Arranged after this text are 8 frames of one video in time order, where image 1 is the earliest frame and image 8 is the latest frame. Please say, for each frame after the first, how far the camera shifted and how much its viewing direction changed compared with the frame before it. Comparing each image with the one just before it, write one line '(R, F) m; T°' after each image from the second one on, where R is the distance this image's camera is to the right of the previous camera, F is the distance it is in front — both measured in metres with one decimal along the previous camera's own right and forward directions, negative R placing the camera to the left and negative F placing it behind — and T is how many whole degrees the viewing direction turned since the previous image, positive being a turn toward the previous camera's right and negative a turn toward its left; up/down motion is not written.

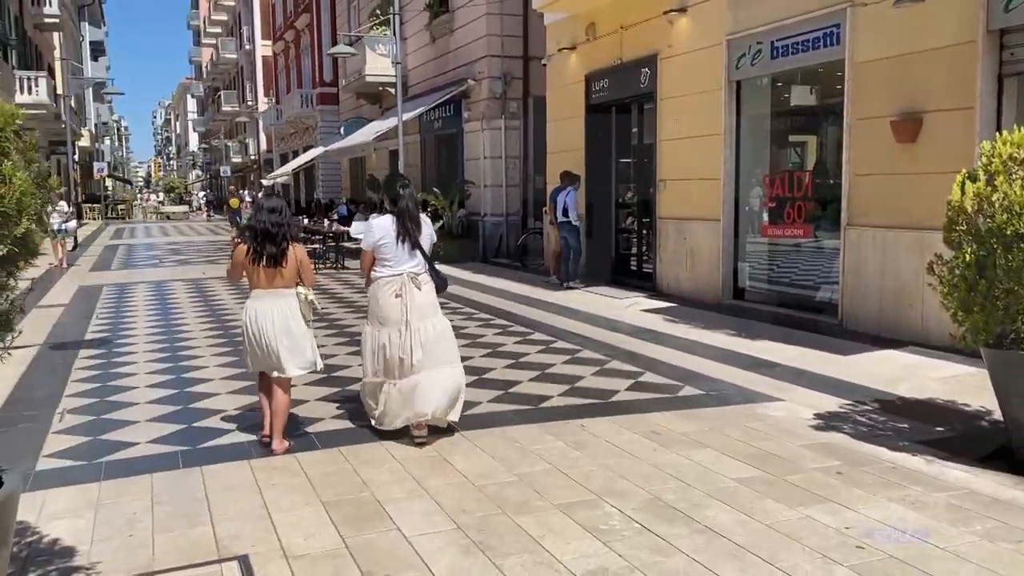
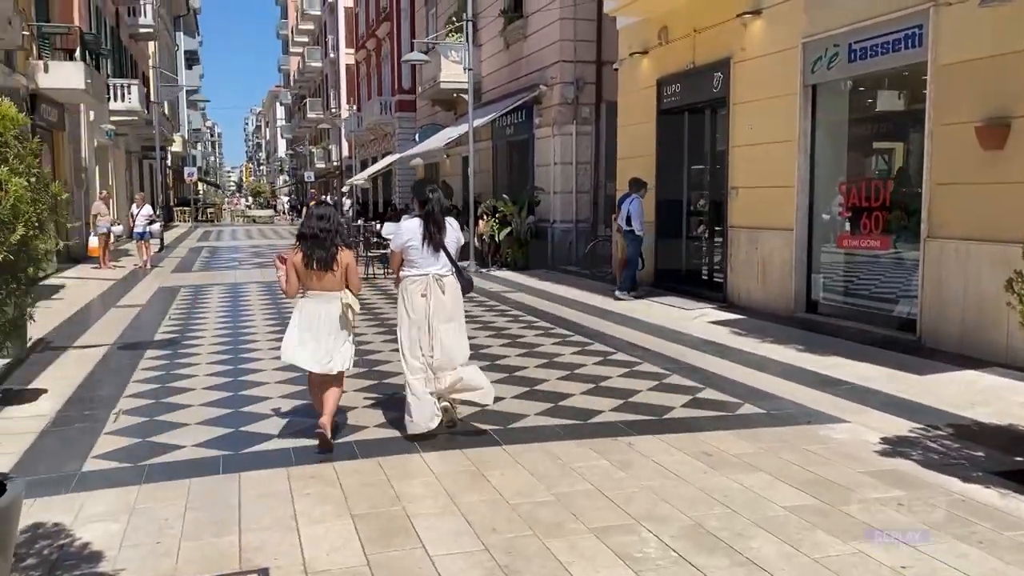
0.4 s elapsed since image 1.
(+0.2, +0.2) m; -5°
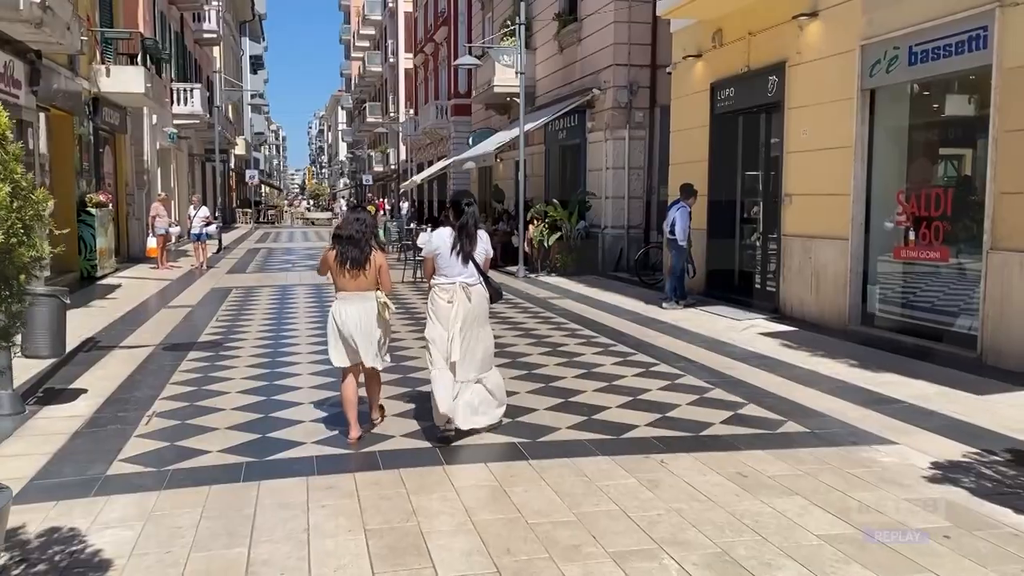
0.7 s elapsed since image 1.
(+0.2, +0.1) m; -4°
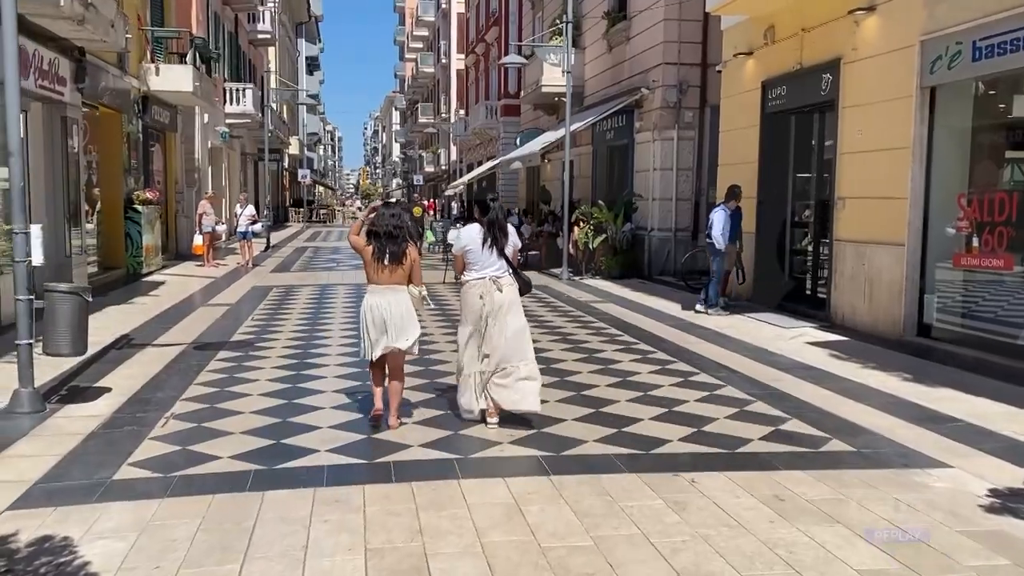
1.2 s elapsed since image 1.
(+0.2, +0.3) m; -3°
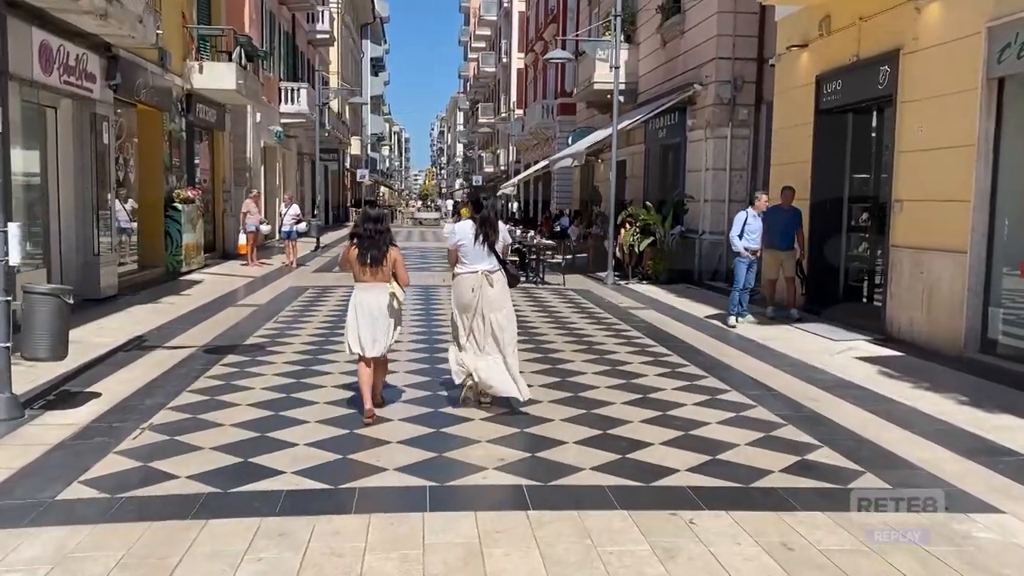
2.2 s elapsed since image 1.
(+0.4, +0.5) m; -4°
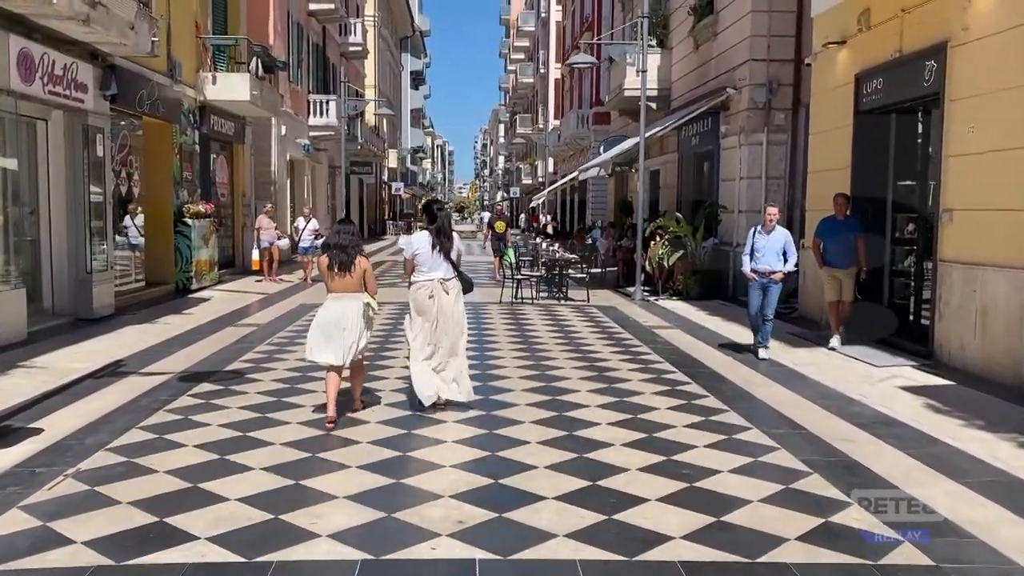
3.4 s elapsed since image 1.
(+0.4, +0.8) m; -3°
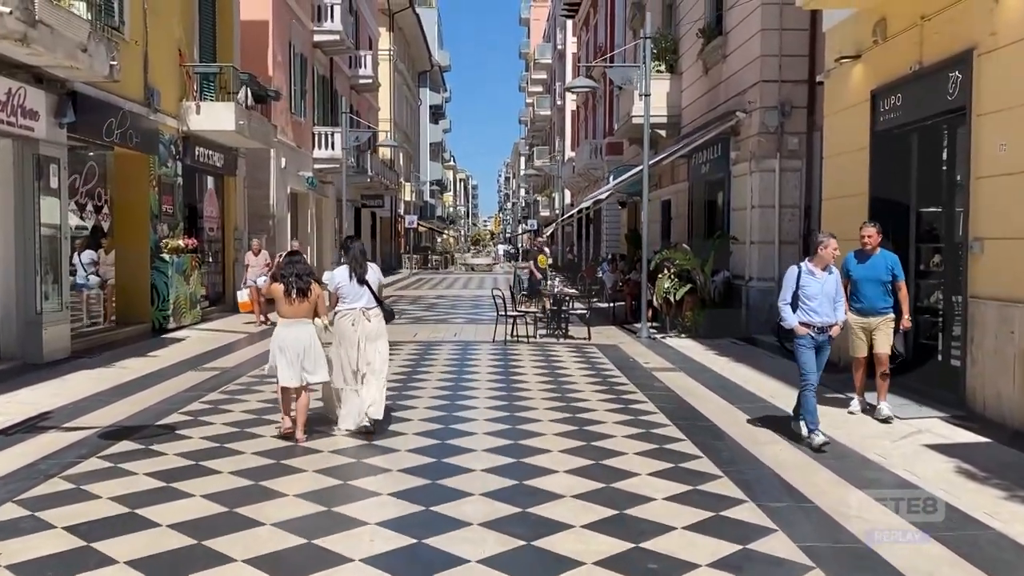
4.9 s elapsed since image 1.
(+0.5, +0.9) m; -2°
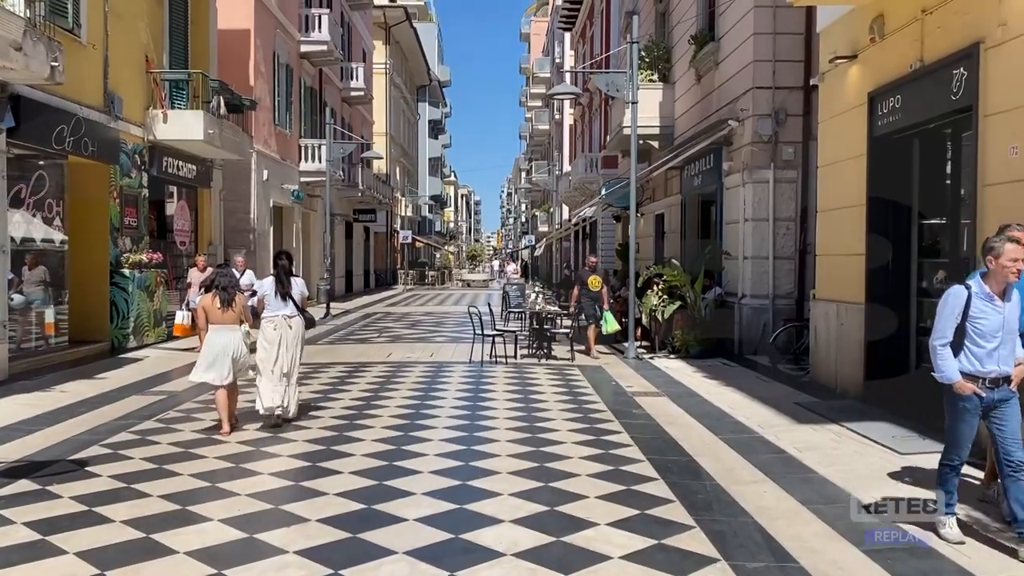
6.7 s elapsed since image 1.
(+0.4, +0.7) m; 0°
